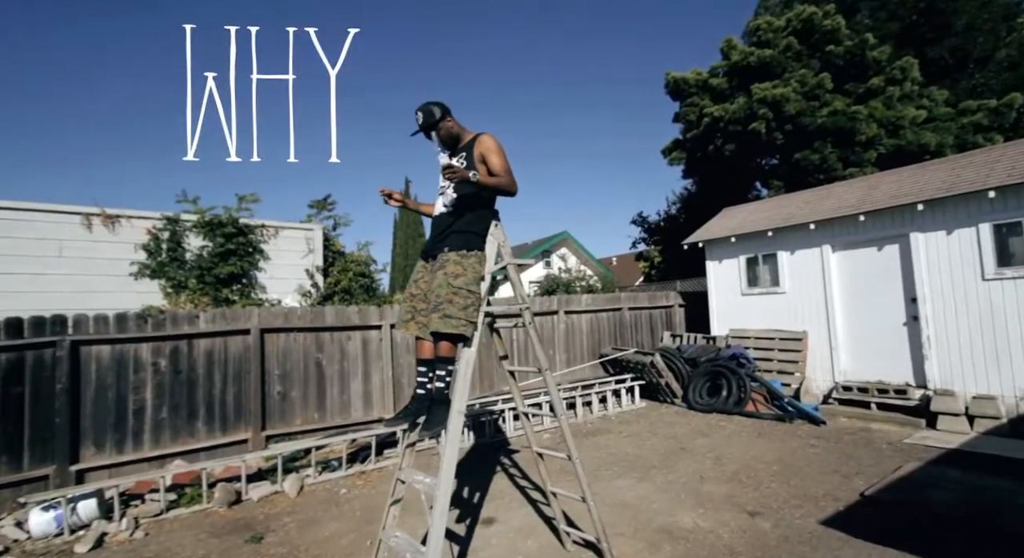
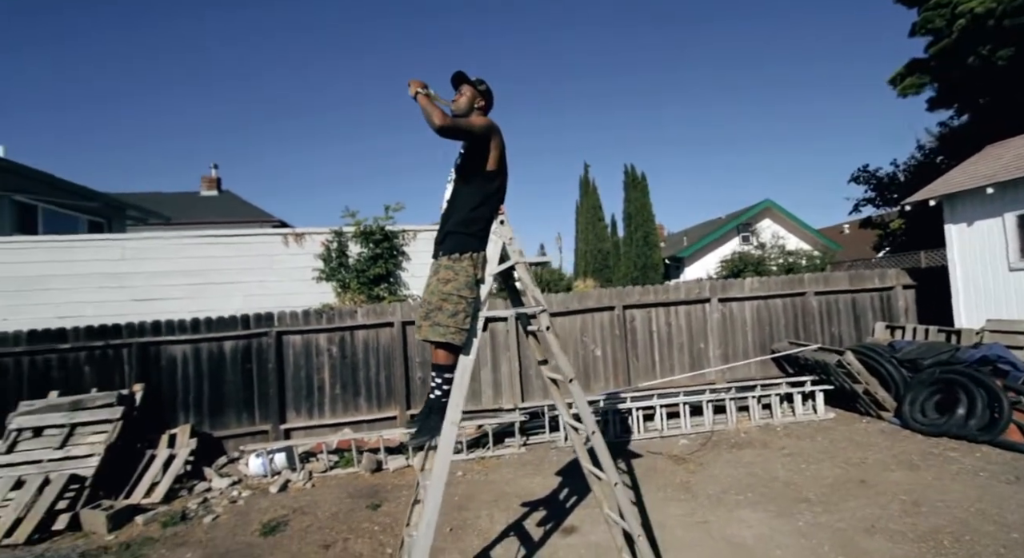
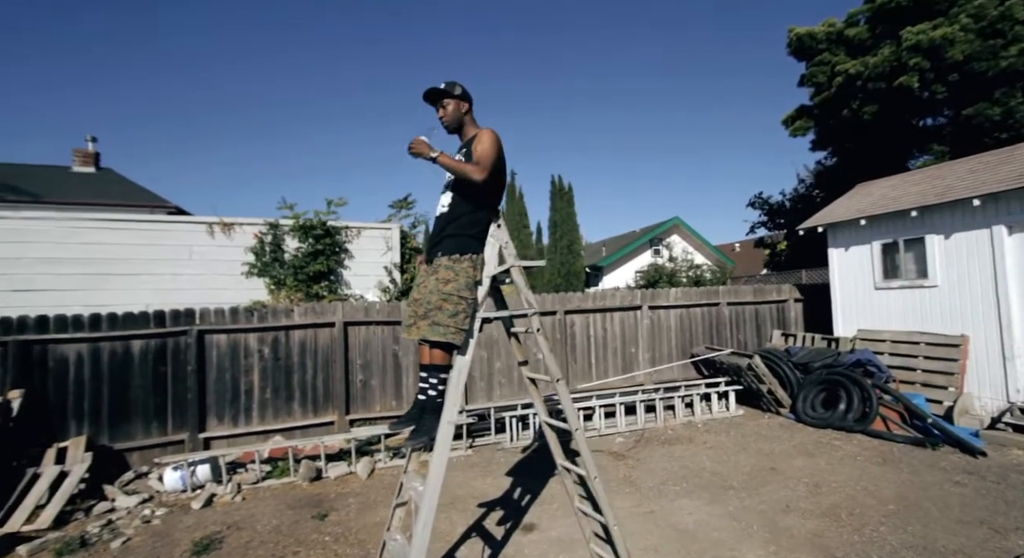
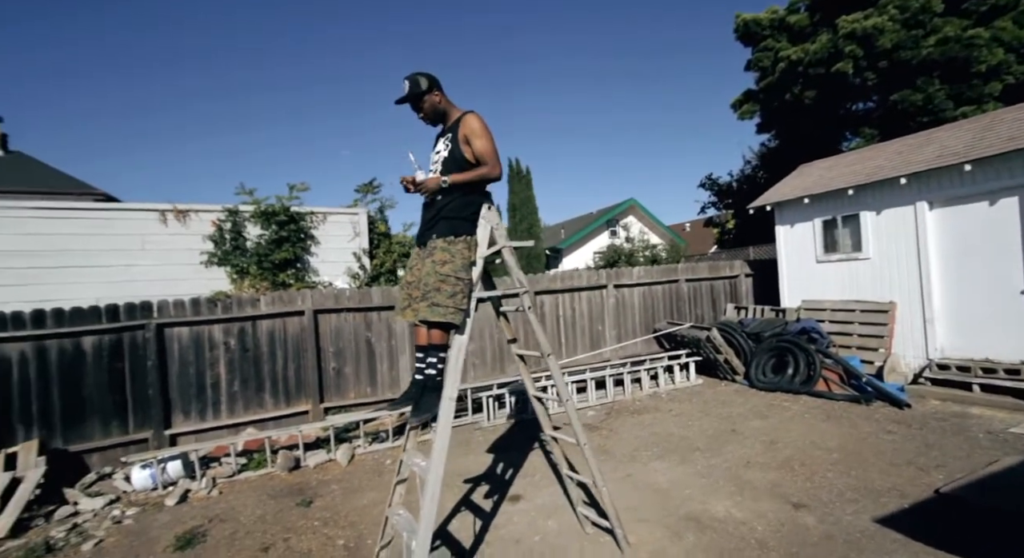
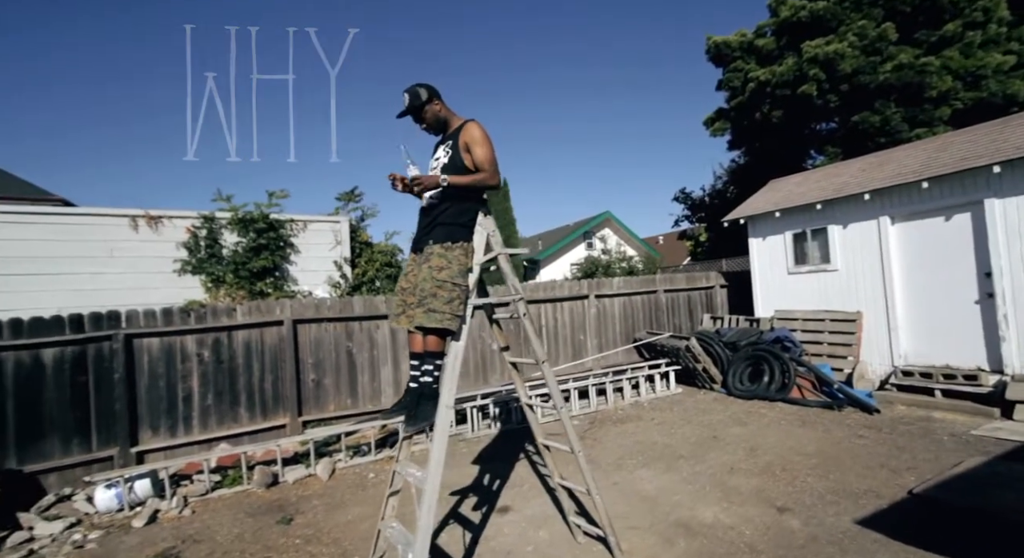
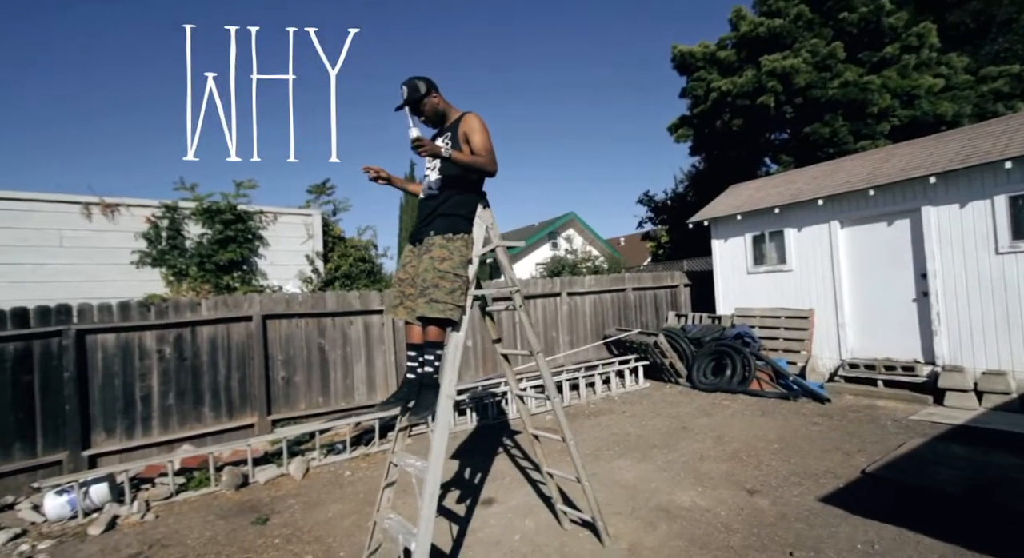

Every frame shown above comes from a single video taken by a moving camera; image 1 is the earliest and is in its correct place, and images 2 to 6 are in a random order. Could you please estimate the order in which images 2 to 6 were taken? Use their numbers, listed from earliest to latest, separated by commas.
6, 5, 4, 3, 2
